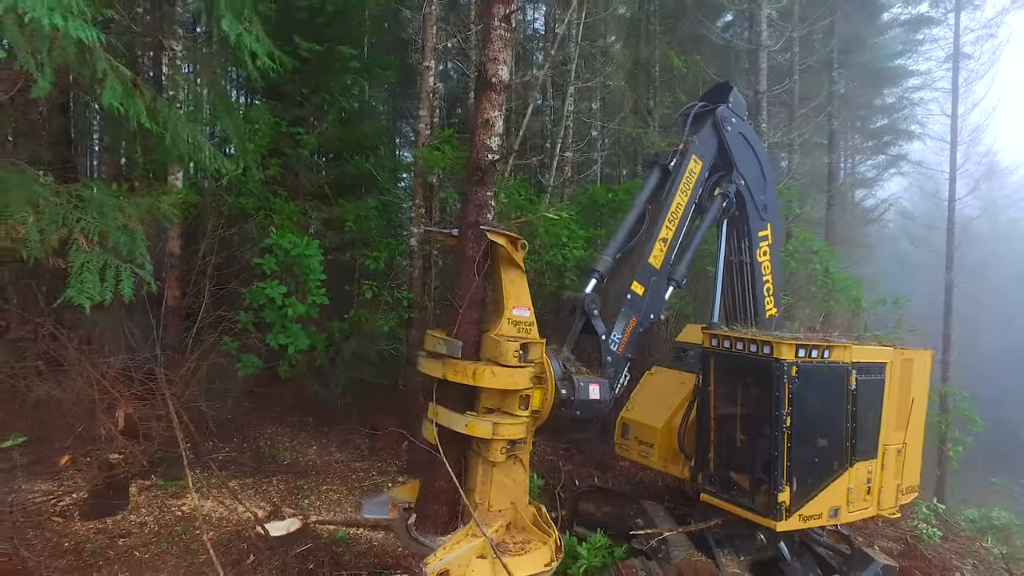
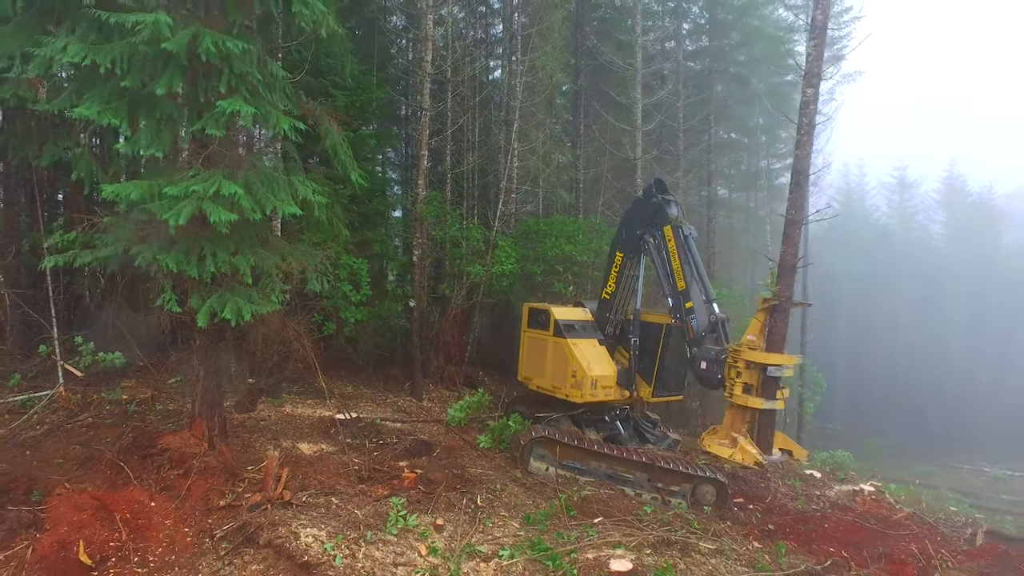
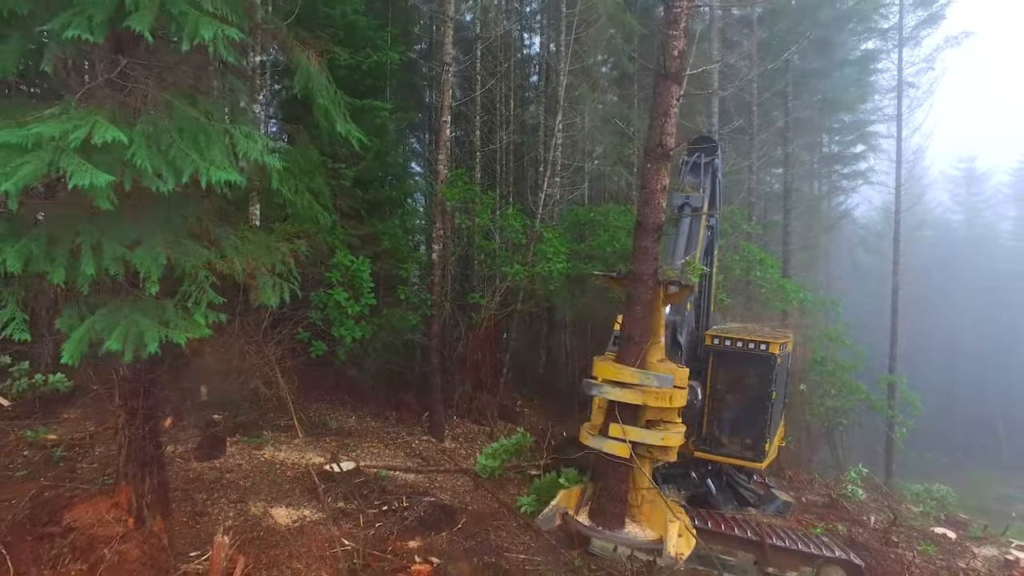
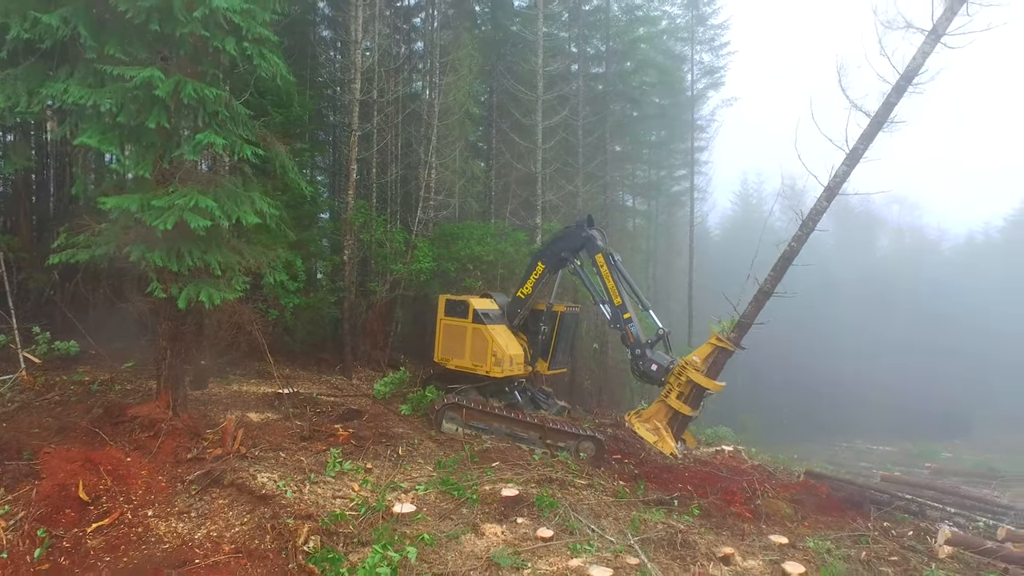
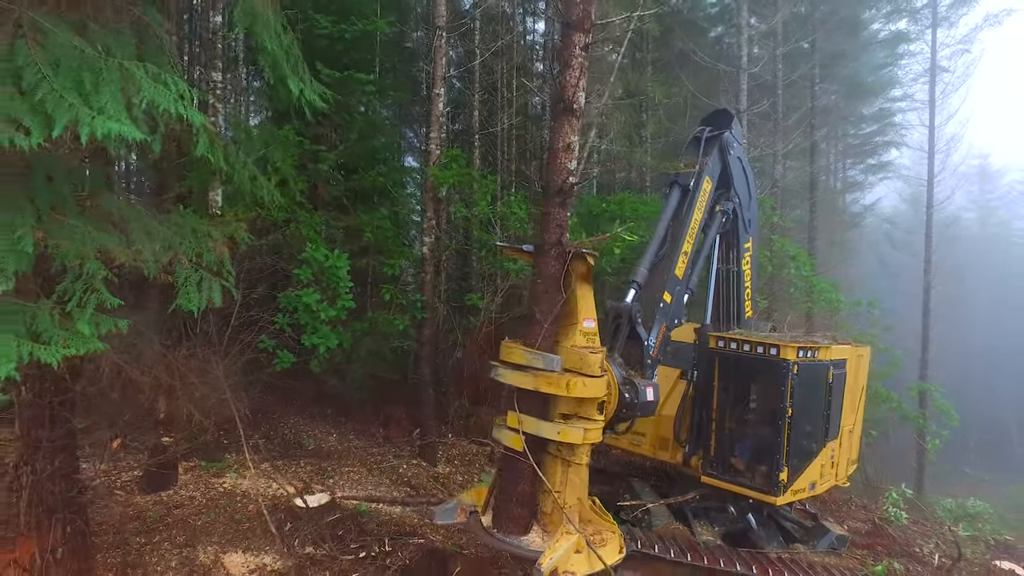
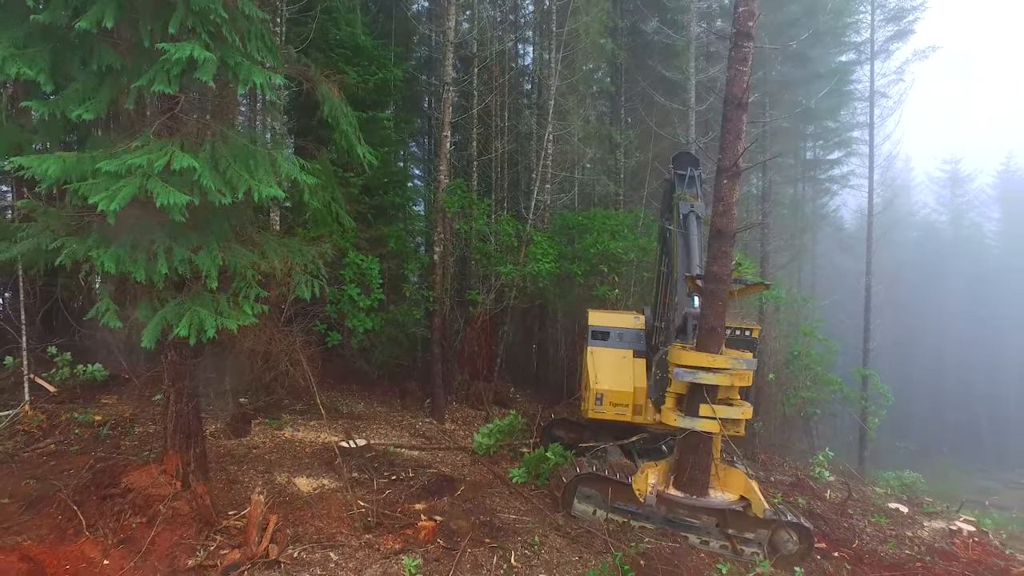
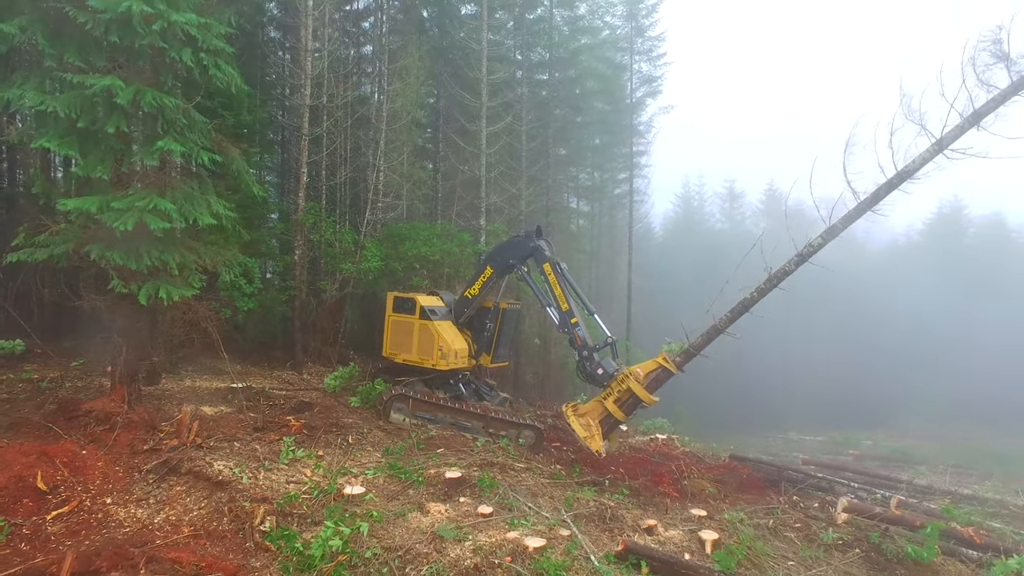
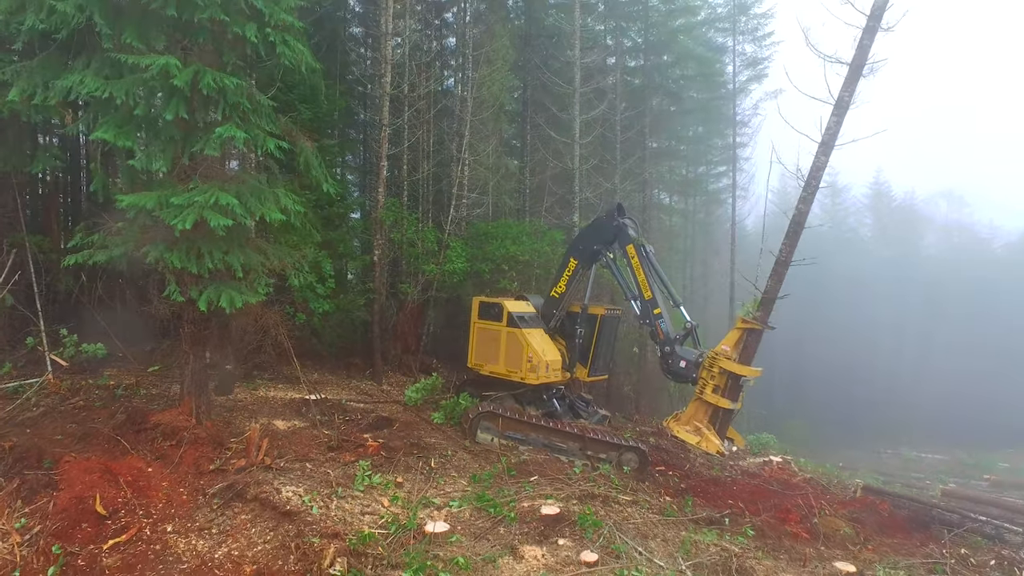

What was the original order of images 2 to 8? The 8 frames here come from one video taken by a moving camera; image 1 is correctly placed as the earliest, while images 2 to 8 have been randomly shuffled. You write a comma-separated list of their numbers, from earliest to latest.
5, 3, 6, 2, 8, 4, 7
